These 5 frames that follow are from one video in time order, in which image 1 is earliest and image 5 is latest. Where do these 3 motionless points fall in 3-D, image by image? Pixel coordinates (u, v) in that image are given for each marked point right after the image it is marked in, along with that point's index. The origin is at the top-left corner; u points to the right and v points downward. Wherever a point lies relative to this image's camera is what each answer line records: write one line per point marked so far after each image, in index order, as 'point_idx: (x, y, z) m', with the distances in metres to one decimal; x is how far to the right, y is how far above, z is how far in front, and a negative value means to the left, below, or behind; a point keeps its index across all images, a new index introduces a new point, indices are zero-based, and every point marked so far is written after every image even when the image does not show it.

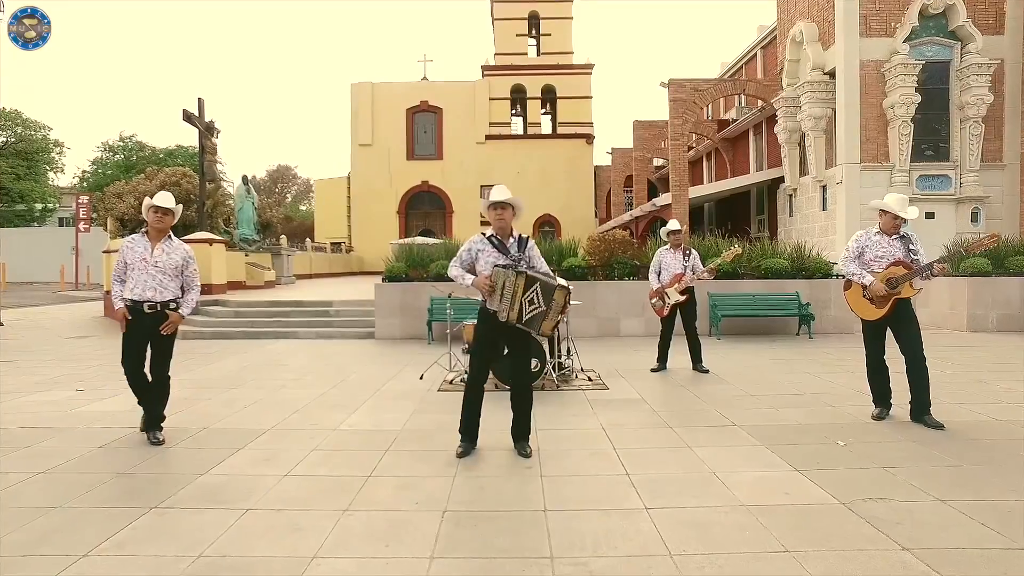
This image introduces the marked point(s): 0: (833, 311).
0: (+6.1, -0.4, +12.1) m
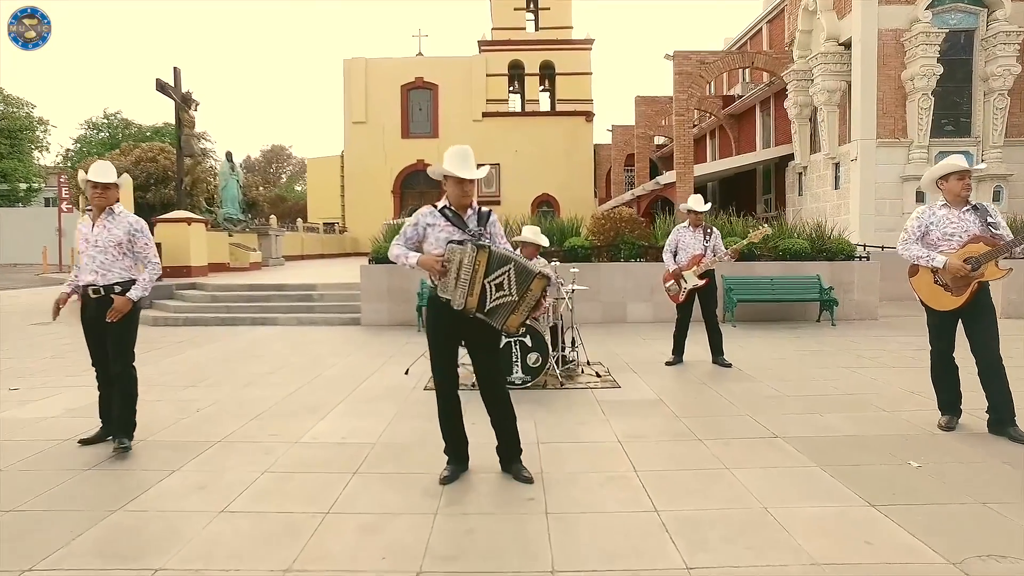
0: (+6.0, -0.1, +11.3) m
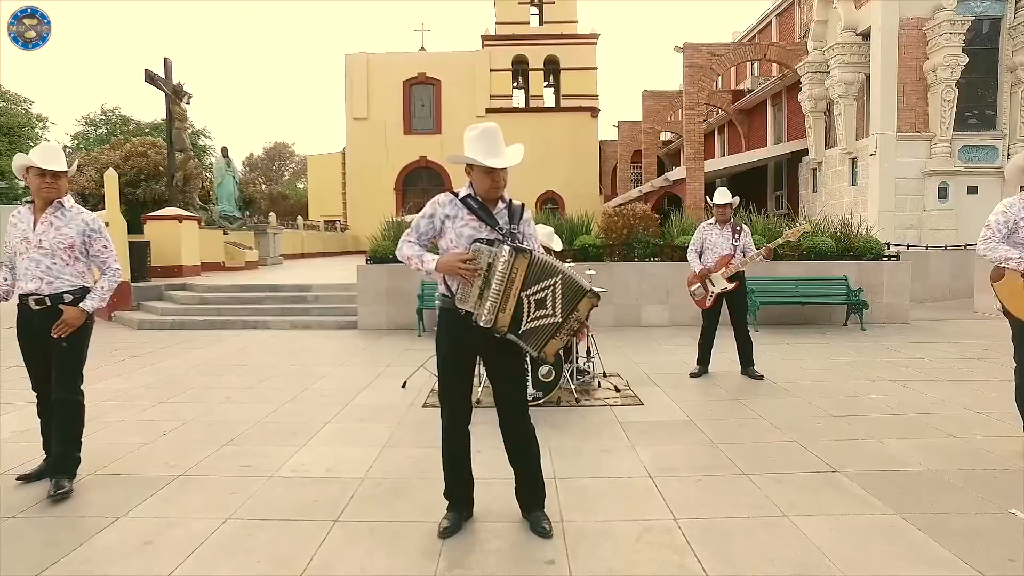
0: (+6.1, -0.1, +10.5) m
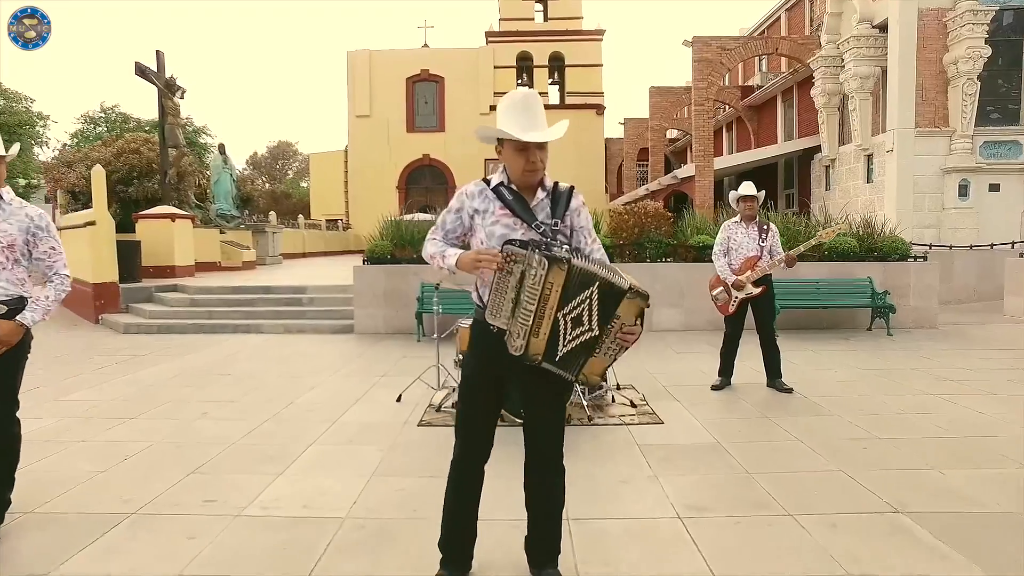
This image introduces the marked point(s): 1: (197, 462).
0: (+6.2, -0.2, +9.9) m
1: (-2.1, -1.2, +4.3) m
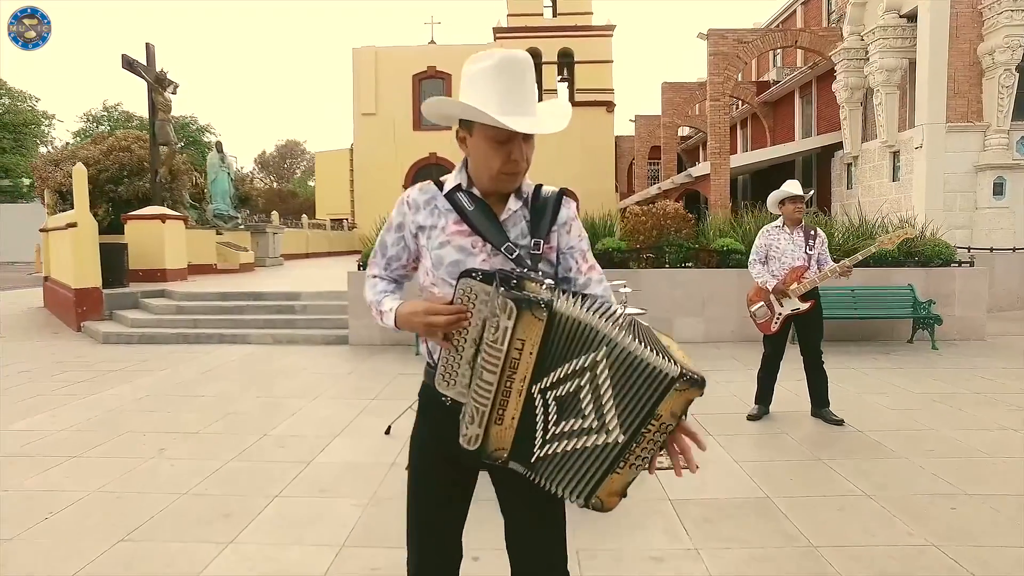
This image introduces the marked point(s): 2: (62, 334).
0: (+6.3, -0.3, +9.1) m
1: (-2.1, -1.3, +3.5) m
2: (-7.6, -0.8, +10.9) m
